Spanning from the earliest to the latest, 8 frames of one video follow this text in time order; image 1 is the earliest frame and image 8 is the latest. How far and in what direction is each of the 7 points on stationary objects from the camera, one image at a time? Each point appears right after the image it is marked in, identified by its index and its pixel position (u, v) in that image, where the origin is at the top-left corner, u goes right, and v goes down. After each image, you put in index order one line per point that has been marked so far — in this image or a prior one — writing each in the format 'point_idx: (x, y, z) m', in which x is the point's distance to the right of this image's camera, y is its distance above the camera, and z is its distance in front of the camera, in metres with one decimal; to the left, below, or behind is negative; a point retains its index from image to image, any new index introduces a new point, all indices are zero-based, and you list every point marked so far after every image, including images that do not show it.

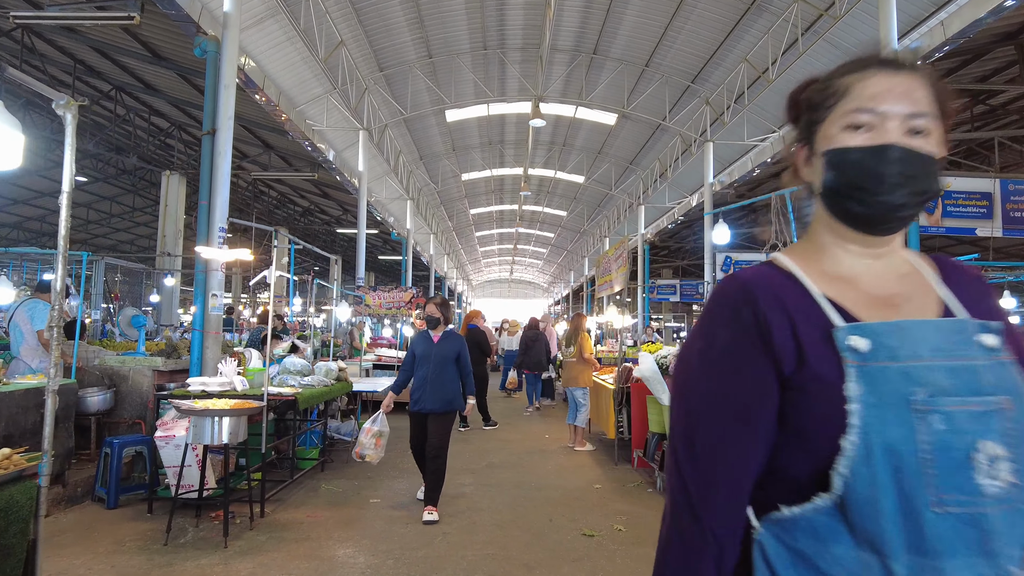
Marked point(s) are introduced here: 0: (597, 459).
0: (+0.8, -1.6, +6.2) m
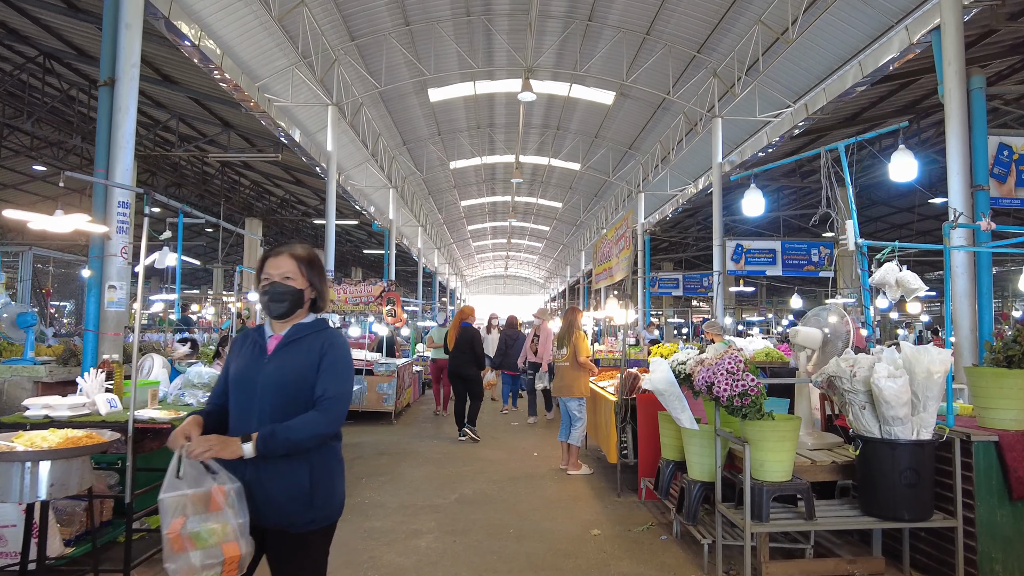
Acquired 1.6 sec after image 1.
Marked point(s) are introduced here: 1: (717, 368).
0: (+0.6, -1.5, +5.0) m
1: (+0.9, -0.4, +3.0) m
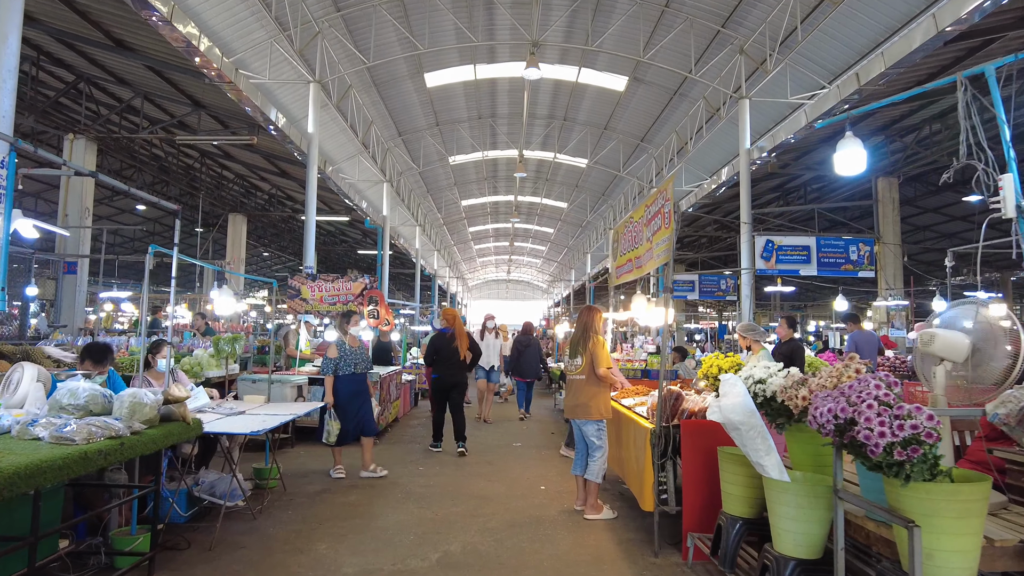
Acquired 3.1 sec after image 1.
0: (+0.6, -1.4, +3.8) m
1: (+0.9, -0.3, +1.8) m
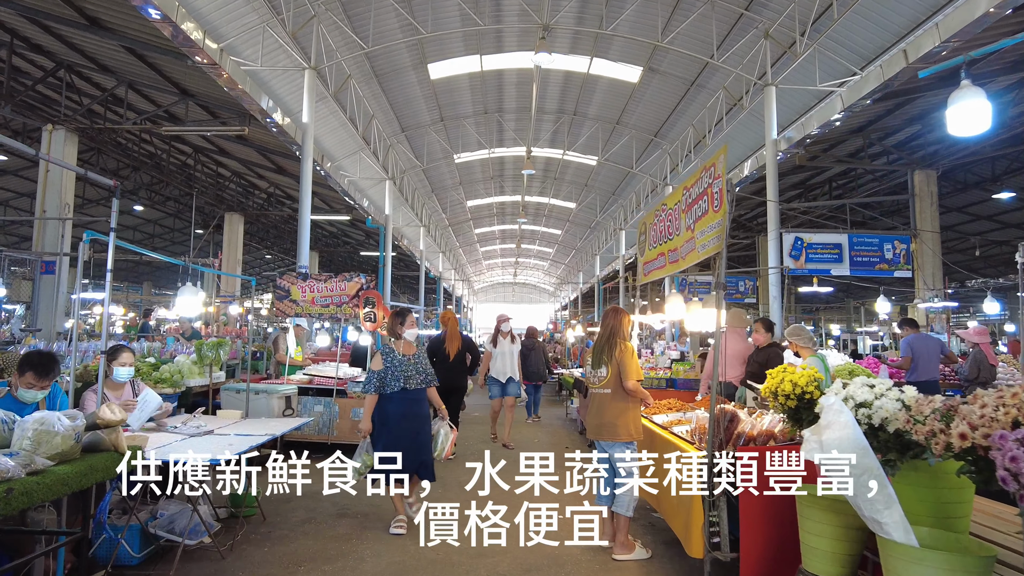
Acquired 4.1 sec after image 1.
0: (+0.7, -1.4, +3.1) m
1: (+1.0, -0.3, +1.1) m
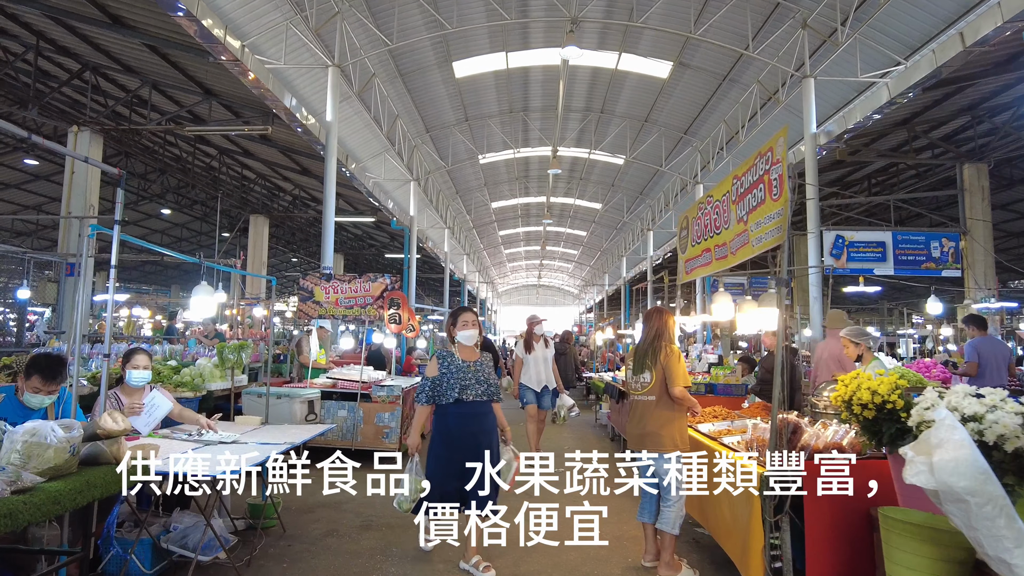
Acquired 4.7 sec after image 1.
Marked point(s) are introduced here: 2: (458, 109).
0: (+0.9, -1.4, +2.8) m
1: (+1.1, -0.2, +0.8) m
2: (-1.1, +3.6, +13.6) m
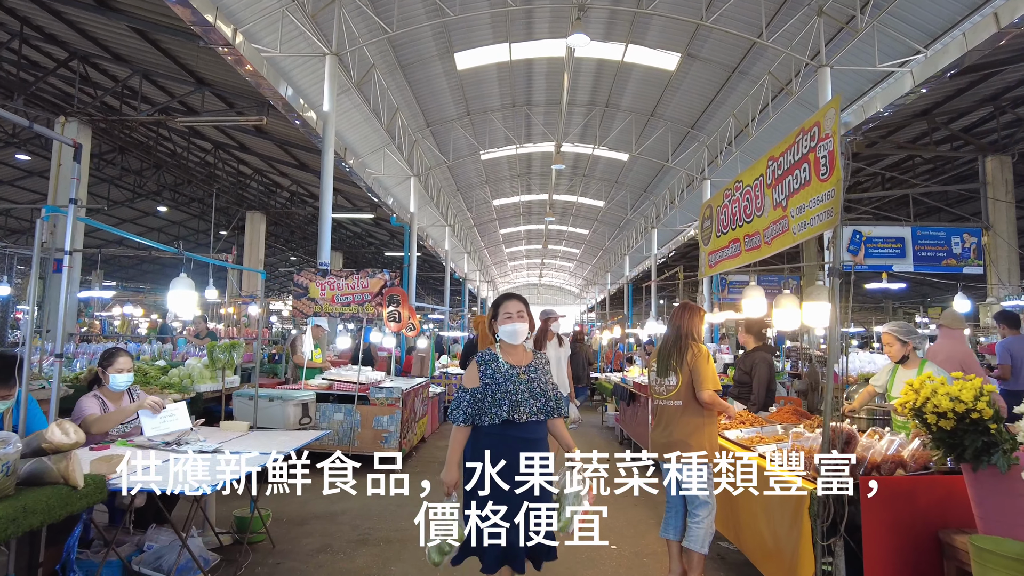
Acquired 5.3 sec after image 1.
0: (+0.9, -1.4, +2.5) m
1: (+1.1, -0.2, +0.5) m
2: (-1.0, +3.7, +13.2) m
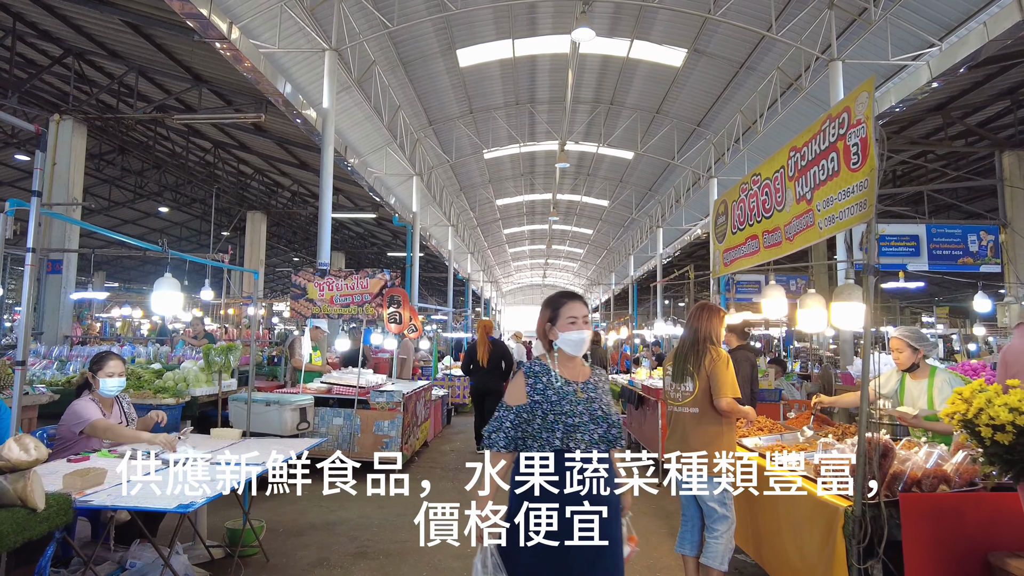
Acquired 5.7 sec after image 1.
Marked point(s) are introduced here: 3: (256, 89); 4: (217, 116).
0: (+1.0, -1.4, +2.3) m
1: (+1.1, -0.2, +0.3) m
2: (-1.0, +3.7, +13.0) m
3: (-3.1, +2.4, +8.2) m
4: (-3.7, +2.1, +8.3) m
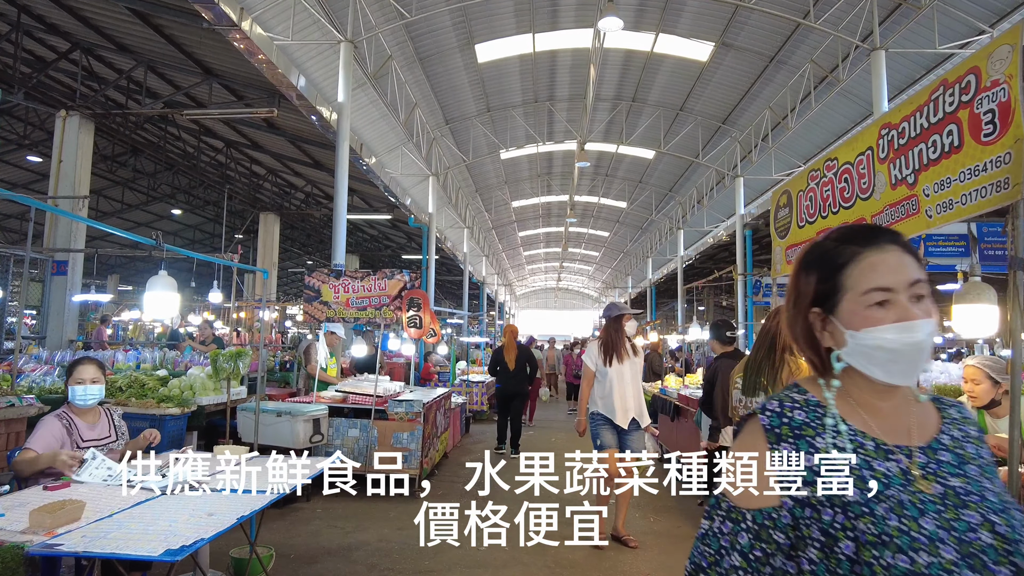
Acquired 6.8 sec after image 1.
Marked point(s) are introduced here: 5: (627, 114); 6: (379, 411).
0: (+1.1, -1.4, +1.8) m
1: (+1.3, -0.2, -0.1) m
2: (-0.6, +3.6, +12.7) m
3: (-2.9, +2.4, +7.8) m
4: (-3.4, +2.1, +8.0) m
5: (+2.4, +3.6, +13.8) m
6: (-1.1, -1.0, +5.6) m
